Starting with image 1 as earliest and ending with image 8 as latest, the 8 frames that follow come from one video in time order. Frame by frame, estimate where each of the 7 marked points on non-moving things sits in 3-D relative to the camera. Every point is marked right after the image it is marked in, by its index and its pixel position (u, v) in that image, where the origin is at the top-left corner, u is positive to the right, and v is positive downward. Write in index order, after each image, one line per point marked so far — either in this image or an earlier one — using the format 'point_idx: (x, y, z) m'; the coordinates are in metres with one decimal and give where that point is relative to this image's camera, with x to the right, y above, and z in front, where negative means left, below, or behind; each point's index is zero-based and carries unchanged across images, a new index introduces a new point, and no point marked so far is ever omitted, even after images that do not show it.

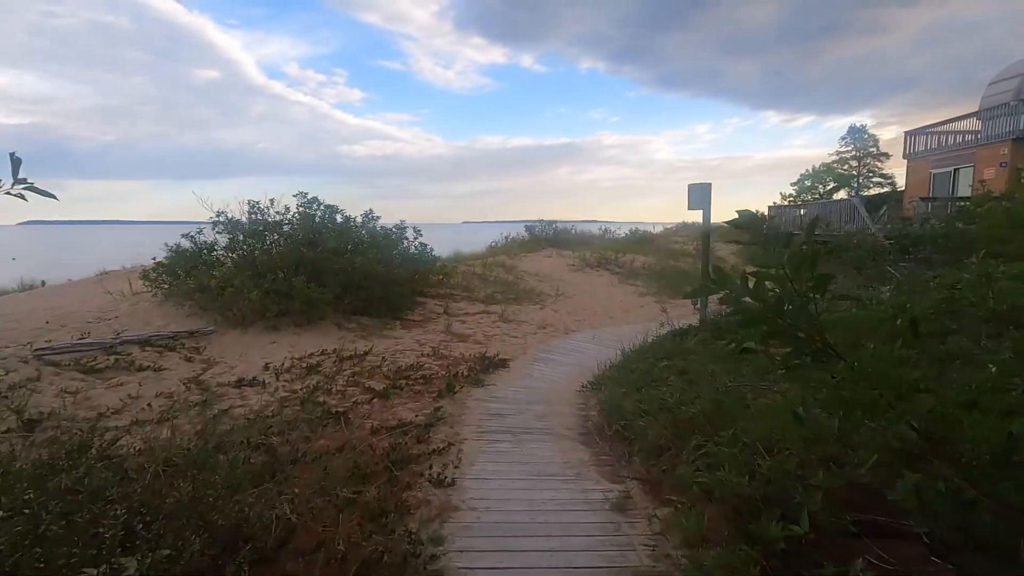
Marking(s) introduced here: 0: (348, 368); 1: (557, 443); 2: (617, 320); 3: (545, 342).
0: (-2.1, -1.1, +7.0) m
1: (+0.4, -1.5, +5.2) m
2: (+2.2, -0.7, +11.3) m
3: (+0.6, -0.9, +9.3) m
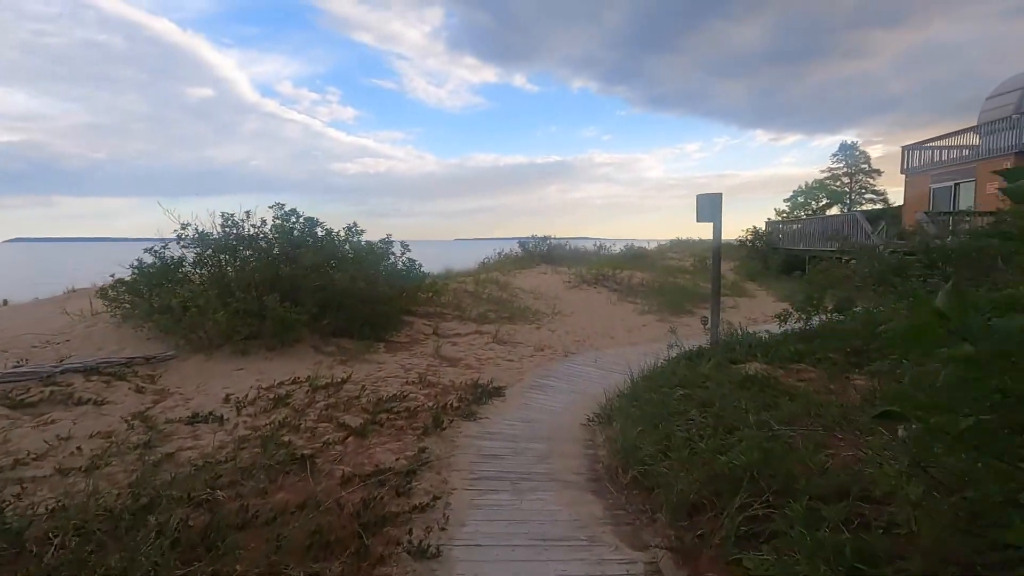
0: (-2.2, -1.3, +6.1) m
1: (+0.4, -1.7, +4.4) m
2: (+2.1, -1.1, +10.5) m
3: (+0.5, -1.2, +8.5) m
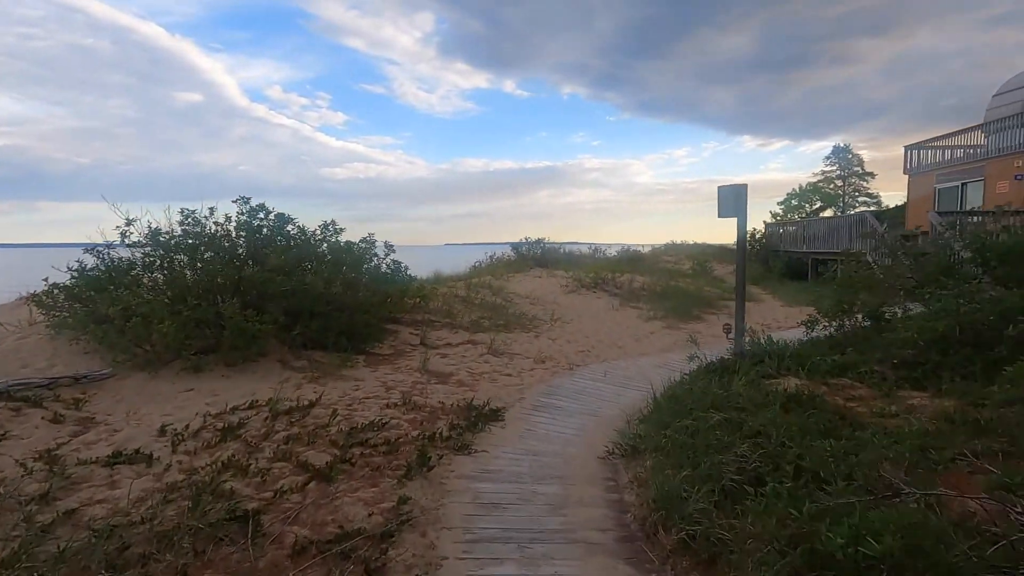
0: (-2.2, -1.3, +5.0) m
1: (+0.5, -1.7, +3.3) m
2: (+2.0, -1.1, +9.5) m
3: (+0.5, -1.3, +7.5) m
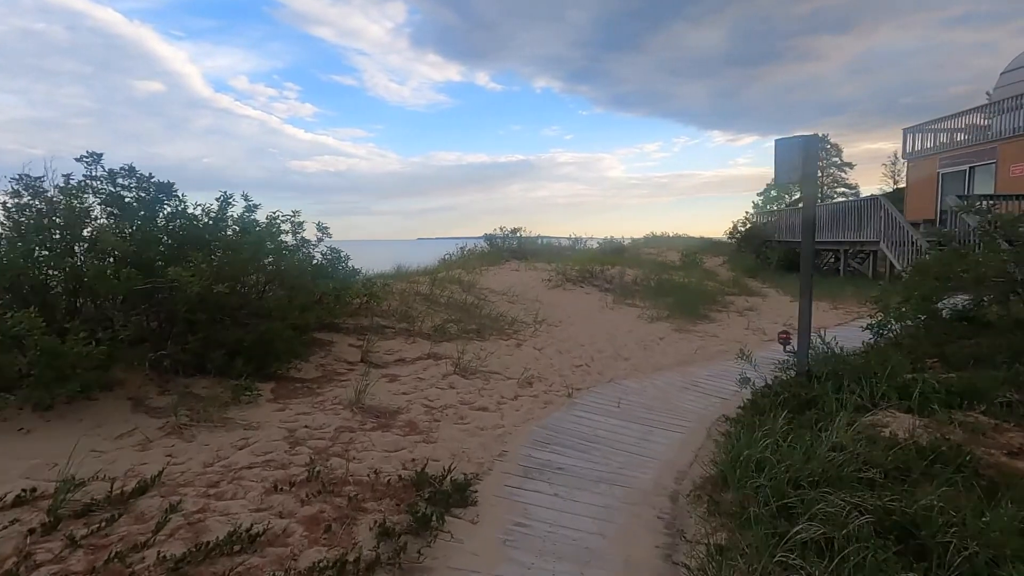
0: (-2.3, -1.3, +2.6) m
1: (+0.4, -1.7, +1.1) m
2: (+1.7, -1.1, +7.2) m
3: (+0.2, -1.3, +5.2) m
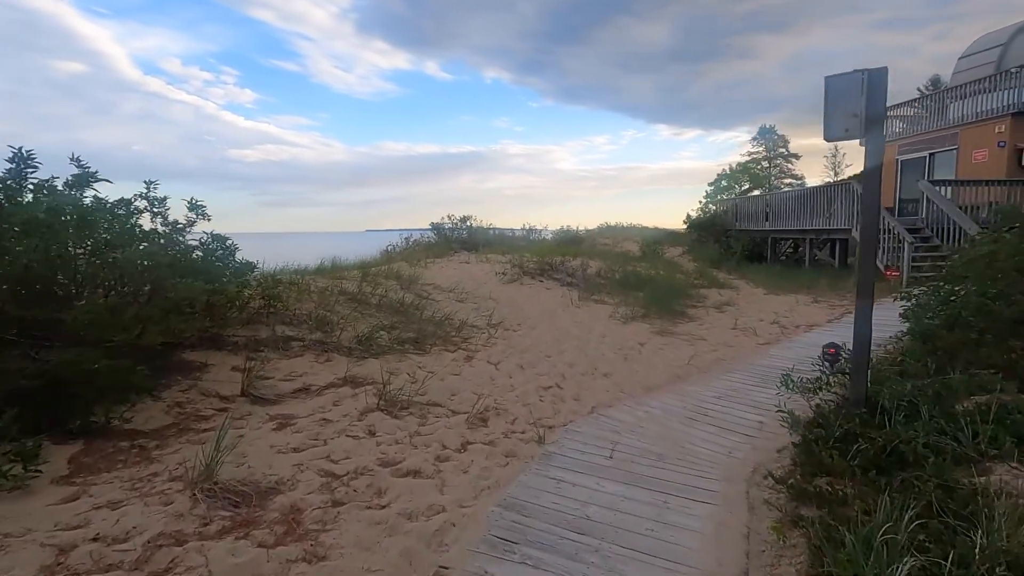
0: (-2.4, -1.4, +0.6) m
1: (+0.5, -1.8, -0.7) m
2: (+1.2, -1.0, +5.6) m
3: (-0.1, -1.3, +3.4) m
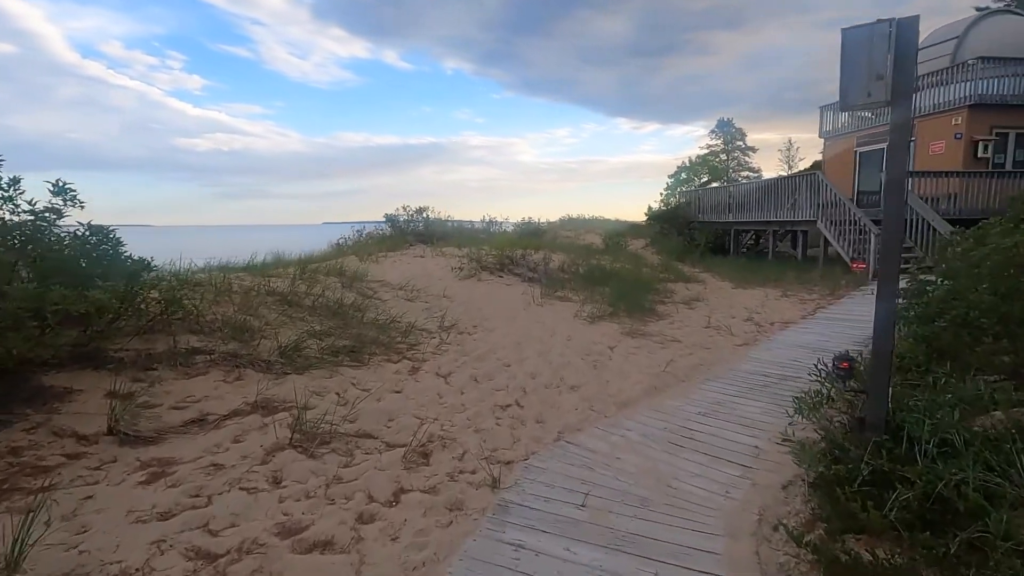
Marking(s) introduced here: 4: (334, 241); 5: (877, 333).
0: (-2.4, -1.5, -0.4) m
1: (+0.5, -1.9, -1.5) m
2: (+0.7, -1.0, +4.8) m
3: (-0.4, -1.3, +2.6) m
4: (-6.0, +1.6, +18.0) m
5: (+2.2, -0.3, +3.3) m
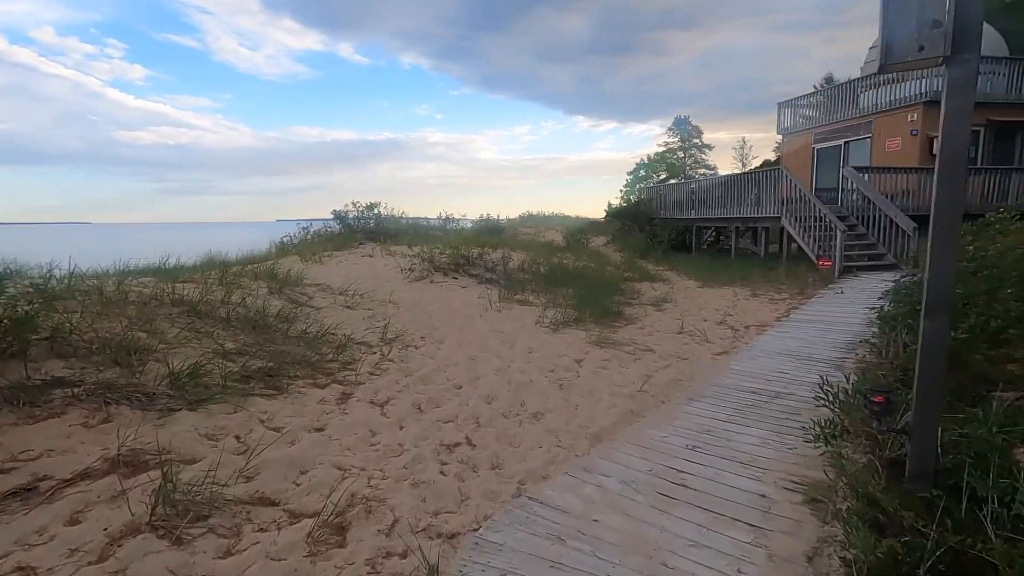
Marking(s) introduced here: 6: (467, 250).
0: (-2.4, -1.6, -1.4) m
1: (+0.6, -2.0, -2.3) m
2: (+0.4, -1.1, +4.0) m
3: (-0.6, -1.4, +1.6) m
4: (-7.3, +1.6, +16.7) m
5: (+2.0, -0.3, +2.6) m
6: (-0.9, +0.8, +11.4) m
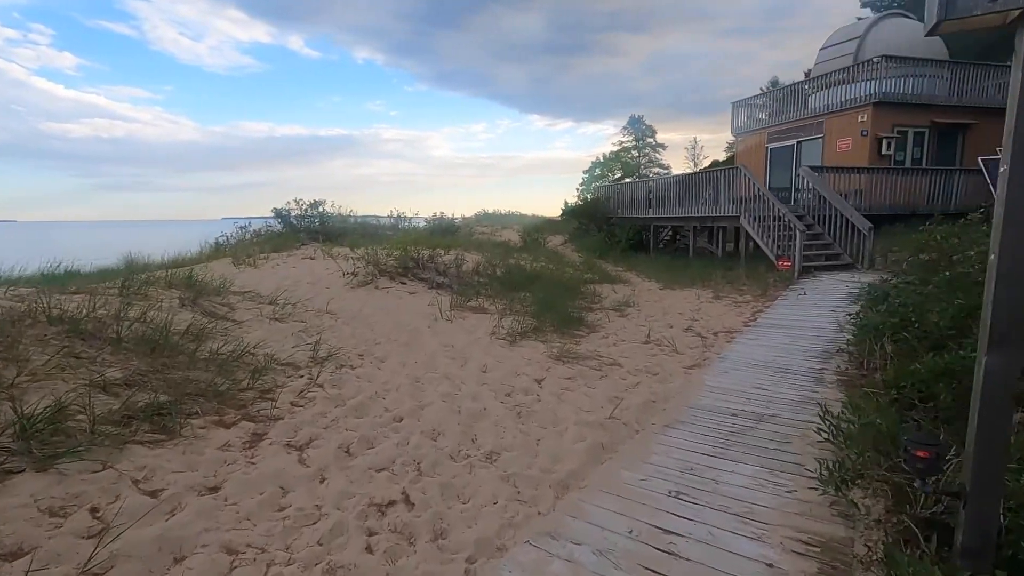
0: (-2.3, -1.8, -2.3) m
1: (+0.8, -2.1, -3.0) m
2: (+0.1, -1.2, +3.3) m
3: (-0.7, -1.5, +0.9) m
4: (-8.6, +1.4, +15.3) m
5: (+1.8, -0.4, +2.0) m
6: (-1.9, +0.7, +10.5) m
